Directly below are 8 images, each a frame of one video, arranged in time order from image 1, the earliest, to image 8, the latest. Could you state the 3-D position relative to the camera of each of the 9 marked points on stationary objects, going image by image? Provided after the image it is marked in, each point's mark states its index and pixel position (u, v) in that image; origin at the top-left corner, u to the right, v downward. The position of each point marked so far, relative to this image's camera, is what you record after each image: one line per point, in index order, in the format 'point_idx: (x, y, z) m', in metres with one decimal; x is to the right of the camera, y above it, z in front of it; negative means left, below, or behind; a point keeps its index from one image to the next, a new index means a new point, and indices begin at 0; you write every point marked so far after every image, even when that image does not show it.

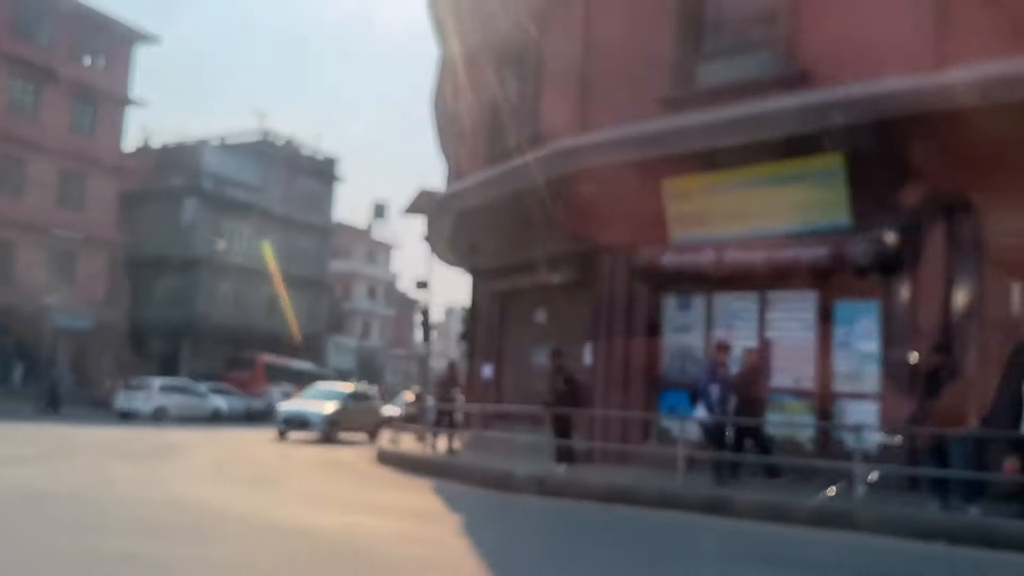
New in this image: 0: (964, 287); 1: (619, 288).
0: (+5.3, 0.0, +9.6) m
1: (+1.6, 0.0, +12.8) m
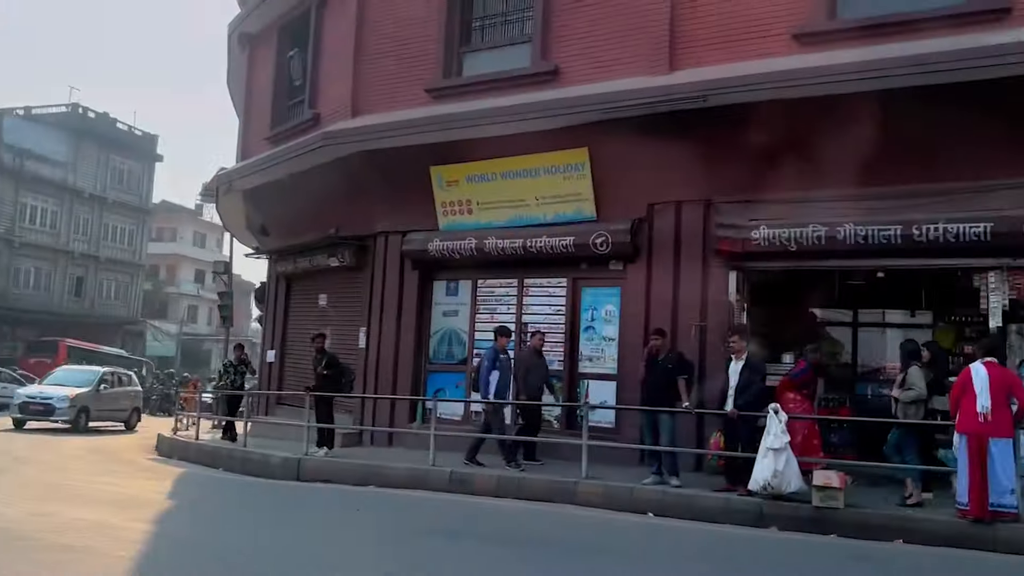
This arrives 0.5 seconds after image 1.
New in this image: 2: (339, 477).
0: (+2.2, +0.2, +10.4) m
1: (-1.9, +0.2, +12.9) m
2: (-2.3, -2.5, +11.0) m
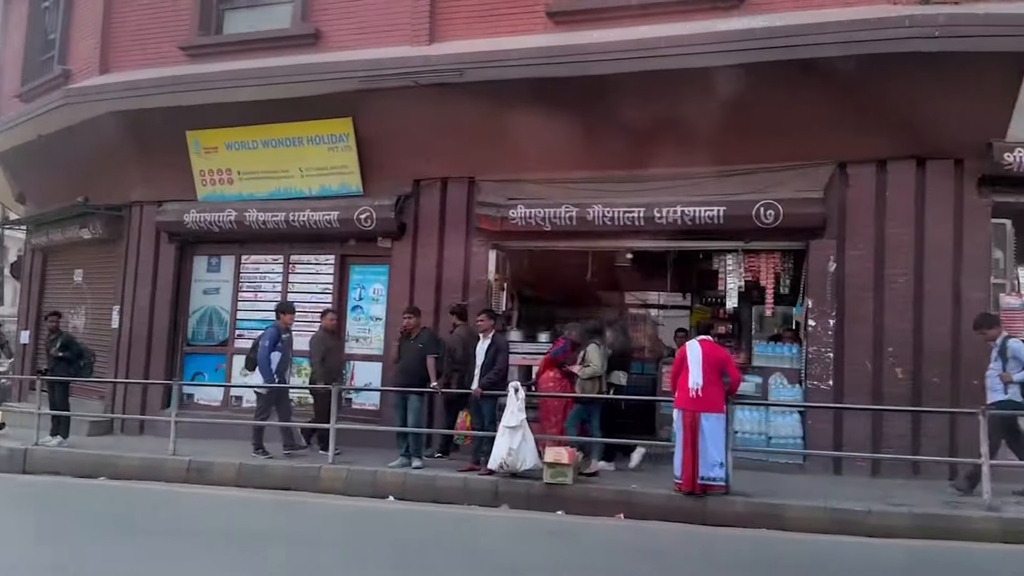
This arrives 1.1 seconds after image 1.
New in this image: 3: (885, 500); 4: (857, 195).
0: (-0.8, +0.4, +10.2) m
1: (-5.3, +0.6, +11.8) m
2: (-5.4, -2.2, +10.0) m
3: (+3.5, -2.0, +7.7) m
4: (+3.7, +1.0, +9.0) m
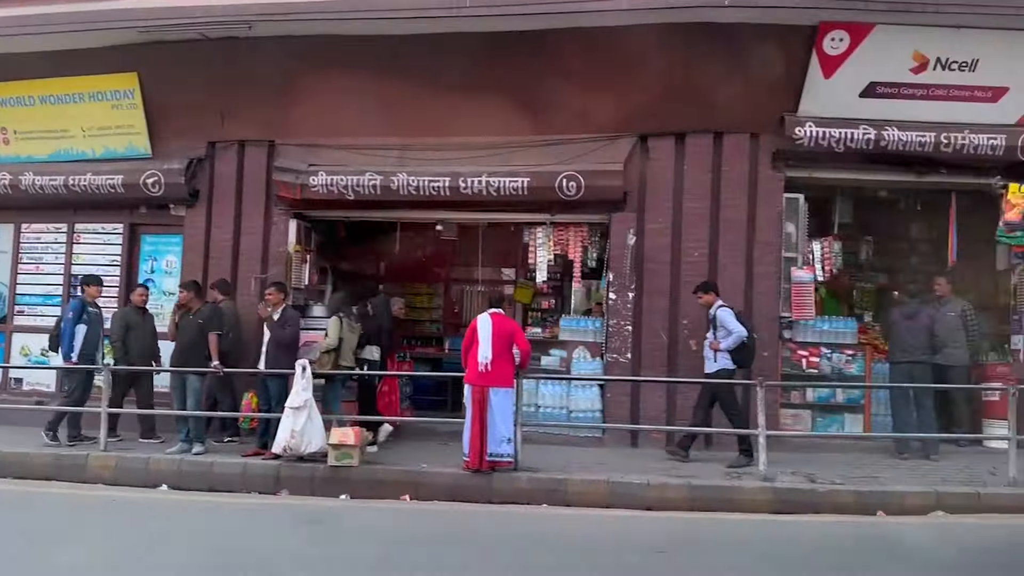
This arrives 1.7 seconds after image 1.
0: (-3.0, +0.7, +9.5) m
1: (-7.7, +1.0, +10.6) m
2: (-7.6, -1.9, +8.8) m
3: (+1.4, -1.7, +7.6) m
4: (+1.6, +1.3, +8.9) m
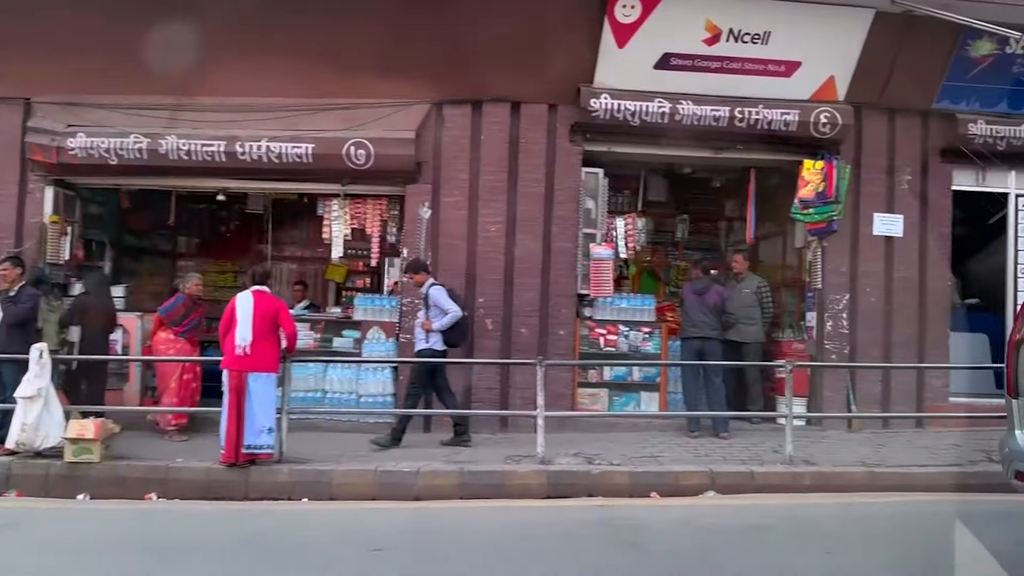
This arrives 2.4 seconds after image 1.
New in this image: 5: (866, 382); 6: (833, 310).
0: (-5.3, +1.0, +8.5) m
1: (-10.0, +1.2, +9.0) m
2: (-9.7, -1.6, +7.3) m
3: (-0.6, -1.5, +7.2) m
4: (-0.6, +1.5, +8.5) m
5: (+3.8, -1.0, +9.0) m
6: (+3.4, -0.2, +8.9) m
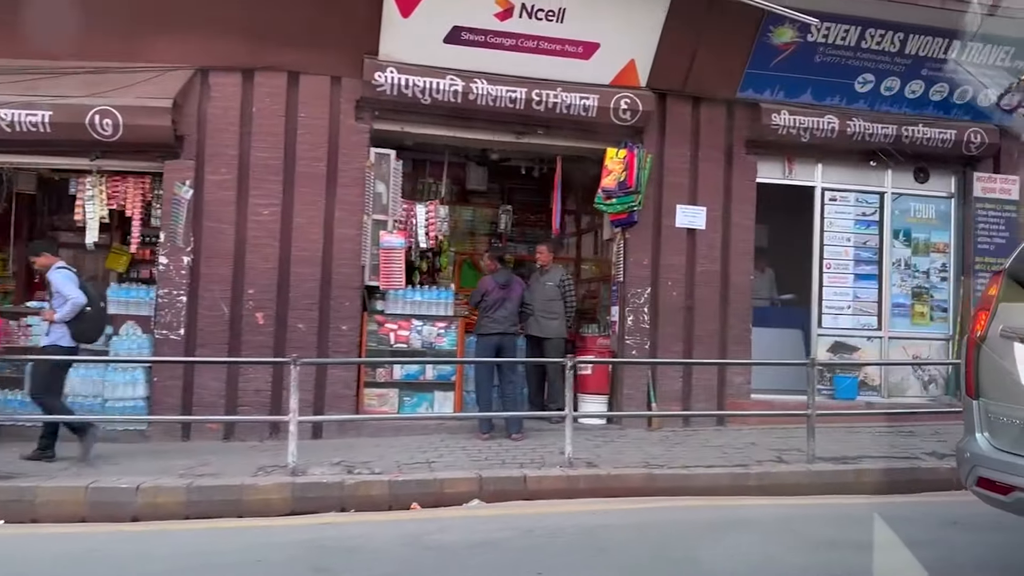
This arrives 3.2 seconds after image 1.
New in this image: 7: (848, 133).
0: (-7.3, +1.1, +7.1) m
1: (-12.1, +1.4, +7.1) m
2: (-11.6, -1.5, +5.5) m
3: (-2.5, -1.4, +6.4) m
4: (-2.7, +1.6, +7.6) m
5: (+1.6, -0.9, +8.6) m
6: (+1.3, -0.2, +8.6) m
7: (+3.5, +1.6, +8.7) m
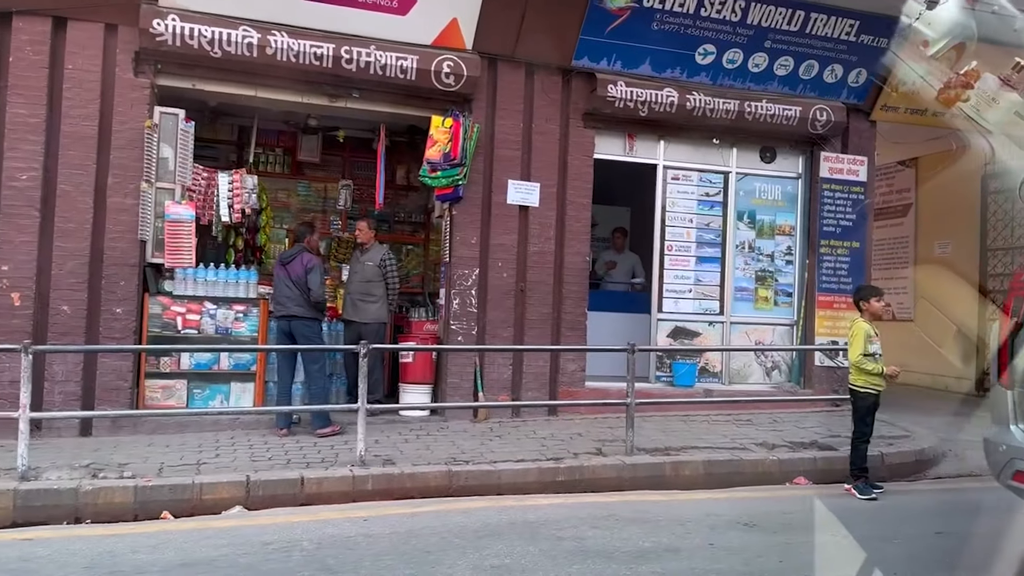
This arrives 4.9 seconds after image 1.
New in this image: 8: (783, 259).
0: (-8.9, +1.3, +5.6) m
1: (-13.6, +1.6, +5.1) m
2: (-13.0, -1.3, +3.6) m
3: (-4.1, -1.2, +5.4) m
4: (-4.3, +1.8, +6.5) m
5: (-0.2, -0.8, +8.0) m
6: (-0.5, 0.0, +7.9) m
7: (+1.8, +1.8, +8.3) m
8: (+3.0, +0.3, +9.1) m
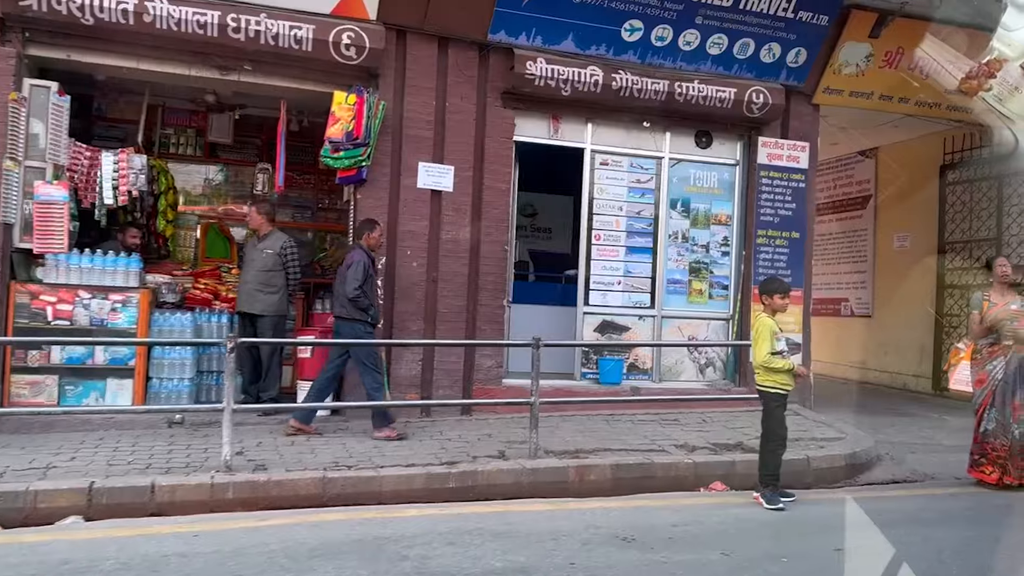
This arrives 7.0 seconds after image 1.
0: (-9.7, +1.4, +5.0) m
1: (-14.4, +1.8, +4.4) m
2: (-13.8, -1.1, +2.9) m
3: (-4.9, -1.1, +4.8) m
4: (-5.1, +1.9, +6.0) m
5: (-1.0, -0.7, +7.5) m
6: (-1.3, +0.1, +7.4) m
7: (+1.0, +1.9, +7.8) m
8: (+2.2, +0.4, +8.7) m
